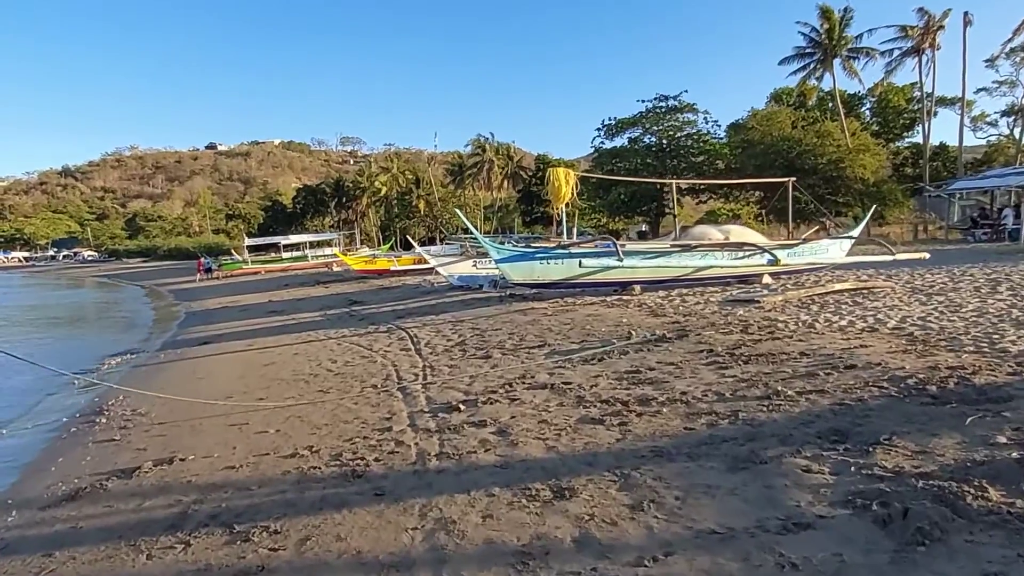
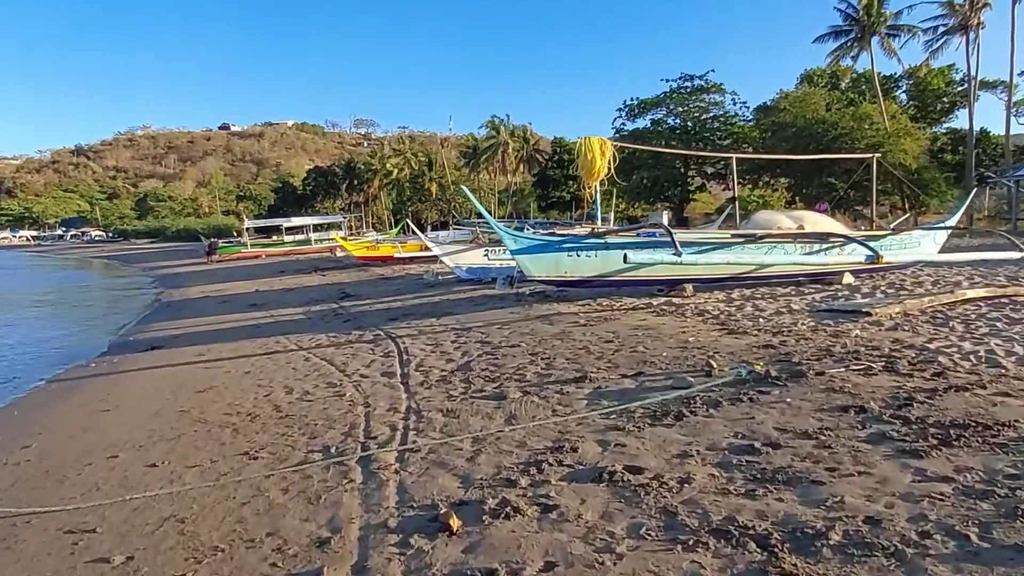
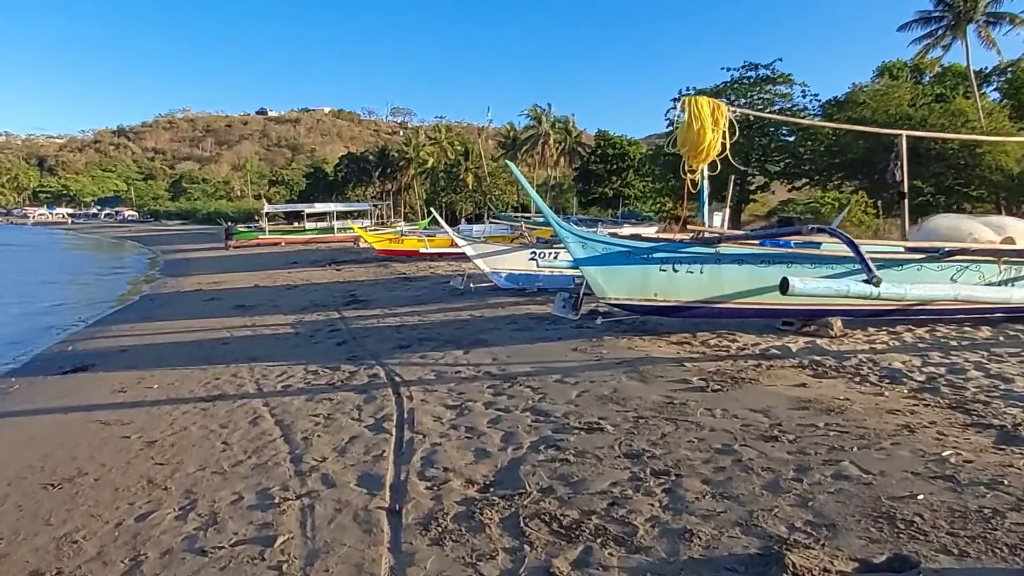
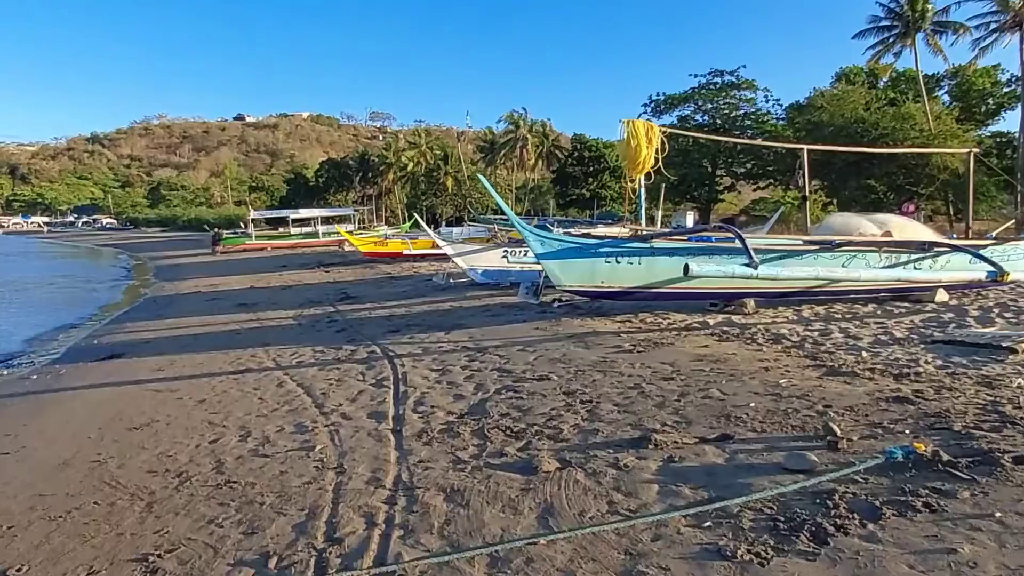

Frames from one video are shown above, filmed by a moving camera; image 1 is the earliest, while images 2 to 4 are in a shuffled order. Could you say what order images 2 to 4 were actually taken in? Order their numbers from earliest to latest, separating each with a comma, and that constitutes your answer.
2, 4, 3
